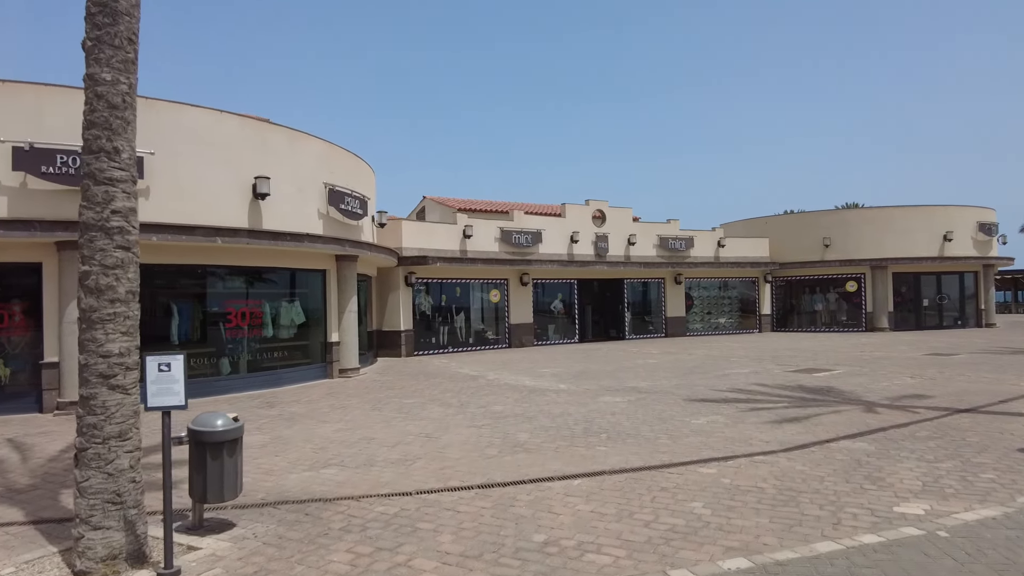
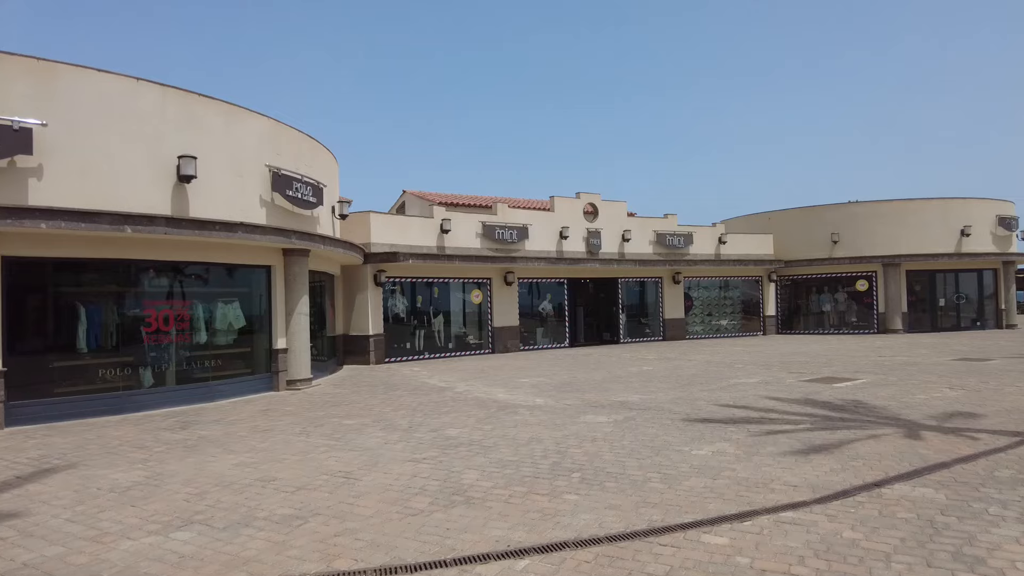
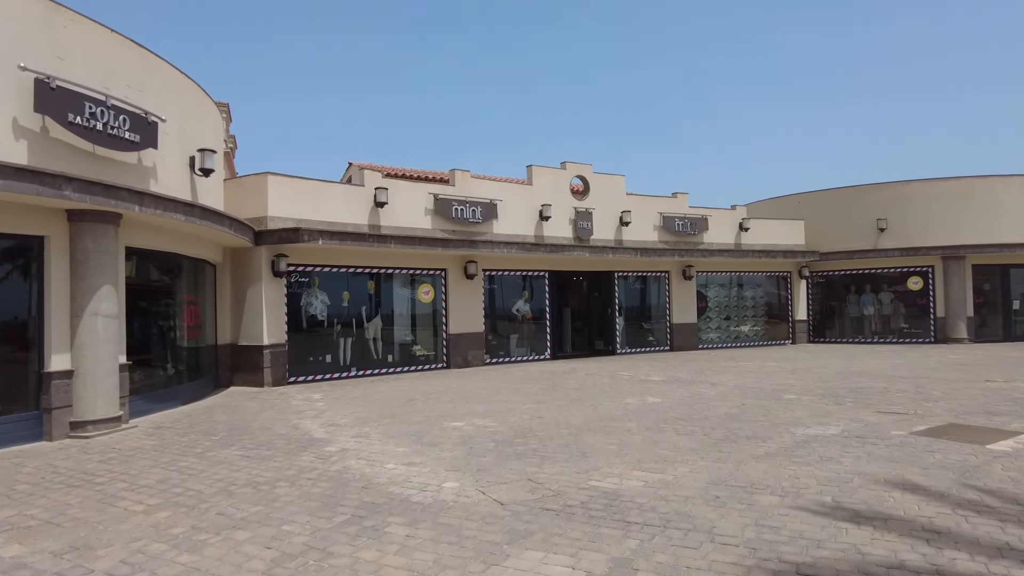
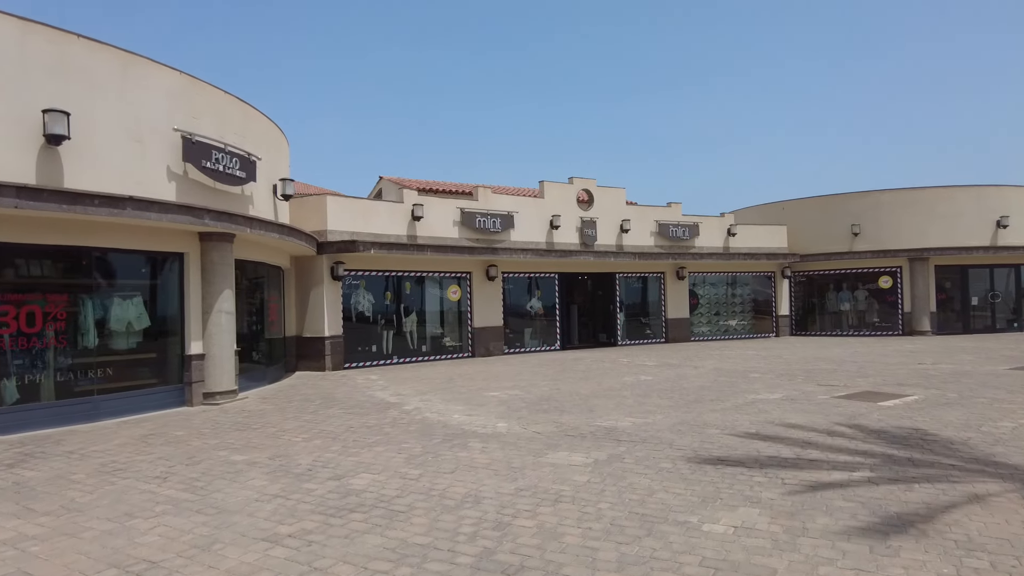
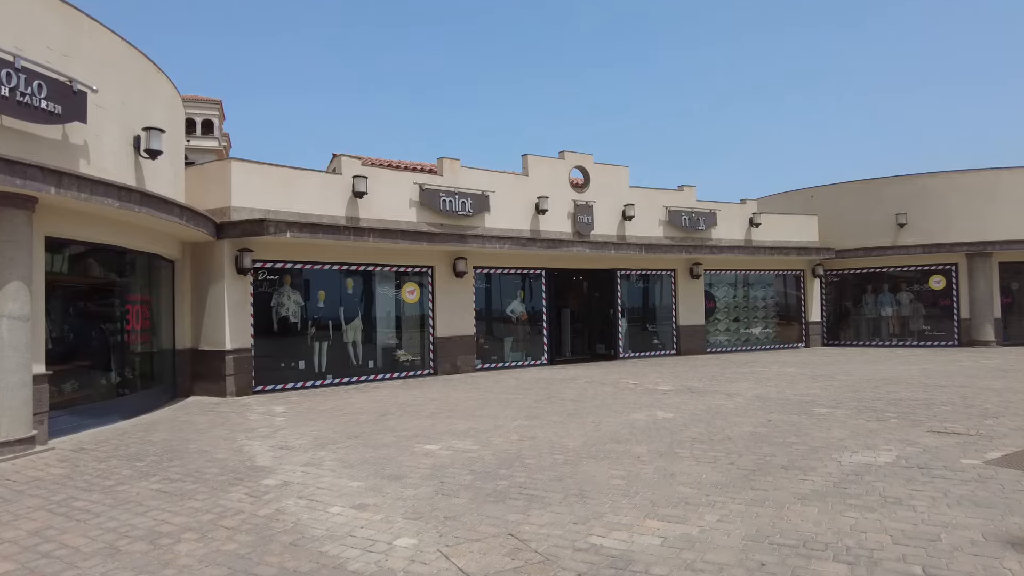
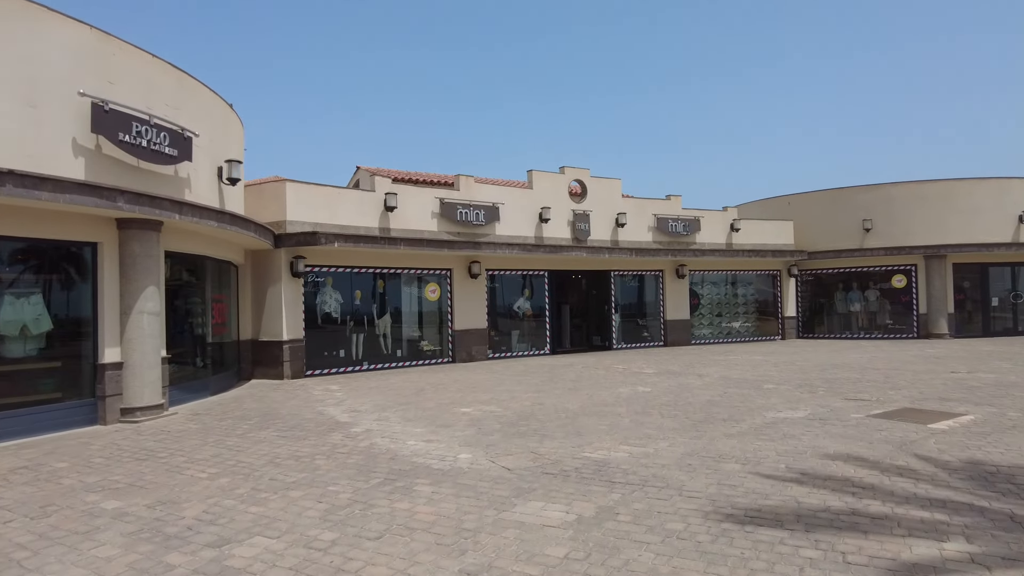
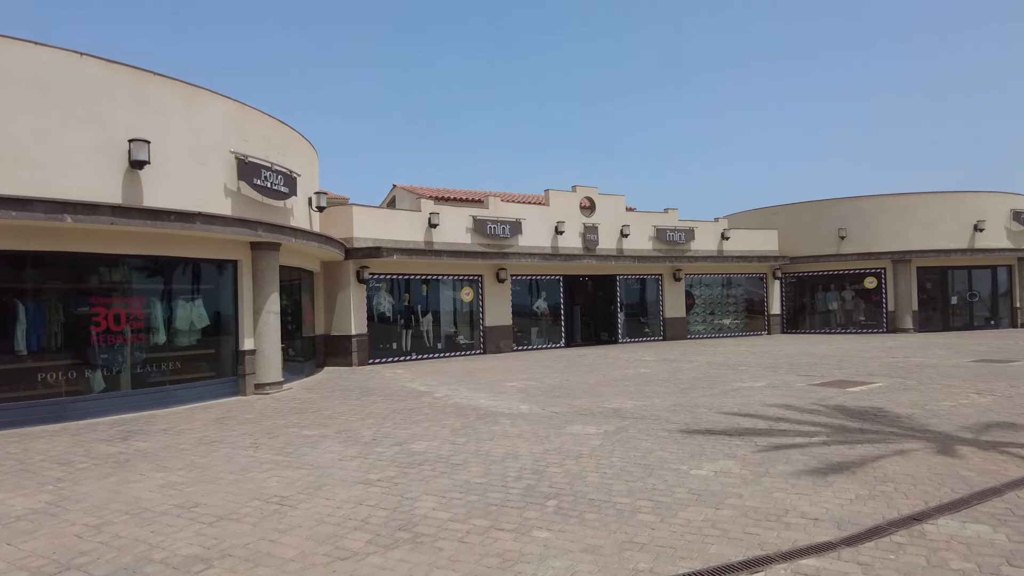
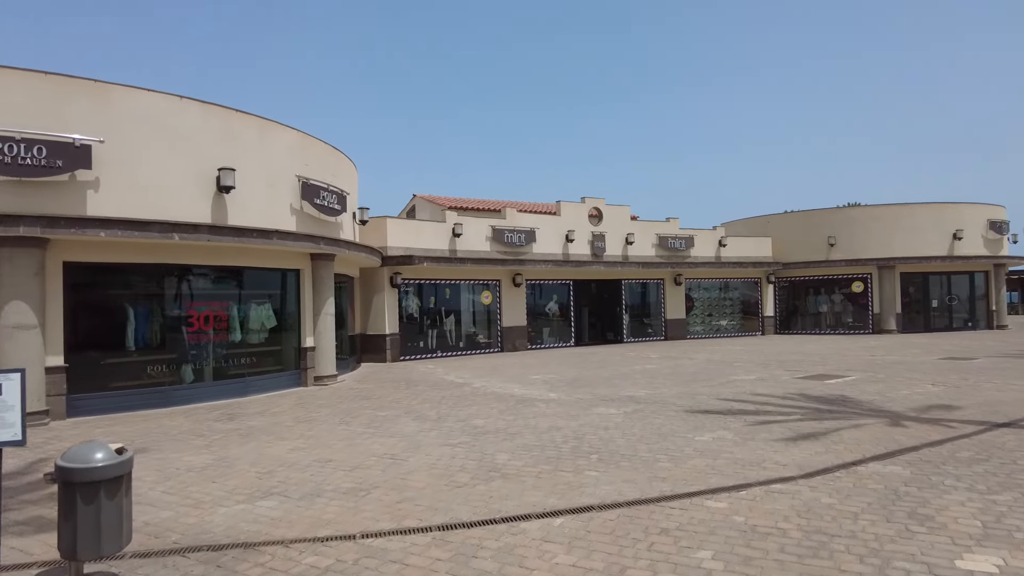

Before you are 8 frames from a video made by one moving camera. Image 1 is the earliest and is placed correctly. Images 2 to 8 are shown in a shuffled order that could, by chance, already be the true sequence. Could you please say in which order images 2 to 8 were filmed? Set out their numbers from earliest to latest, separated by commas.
8, 2, 7, 4, 6, 3, 5
